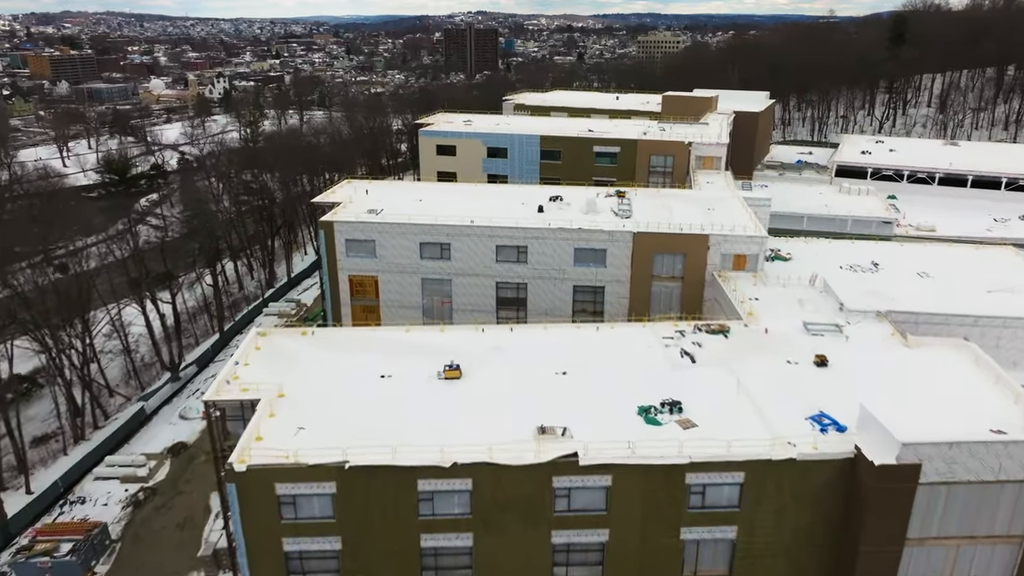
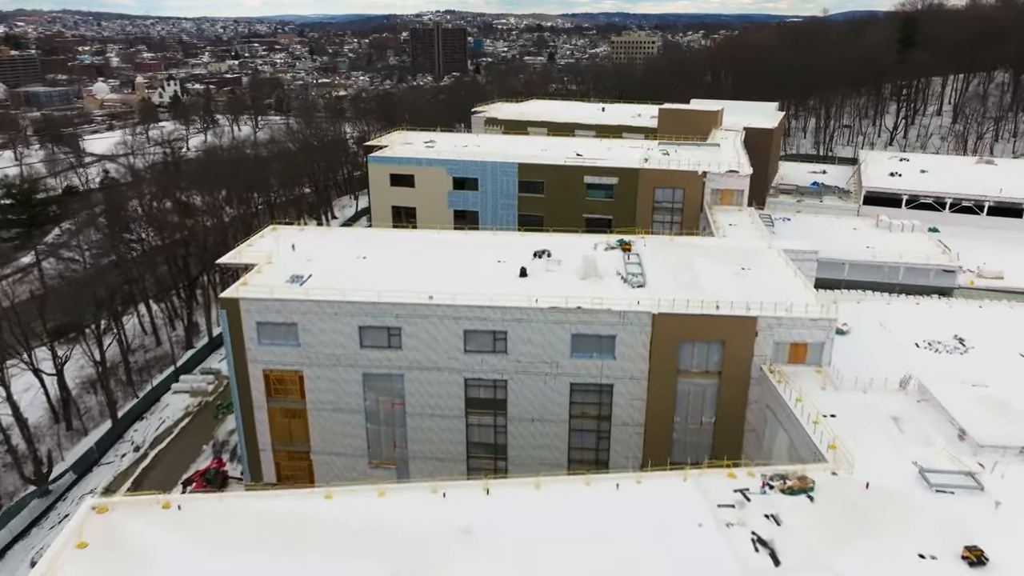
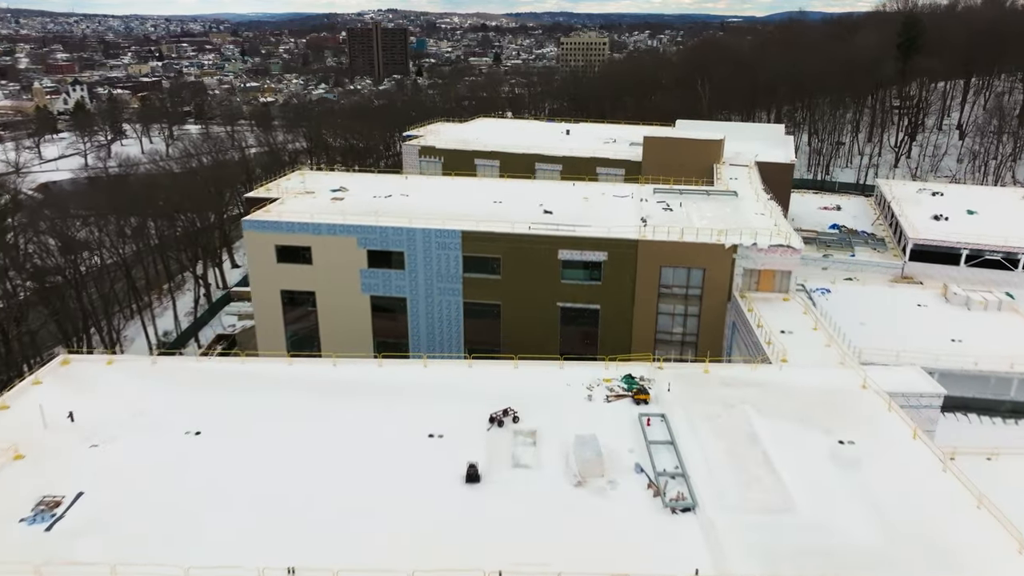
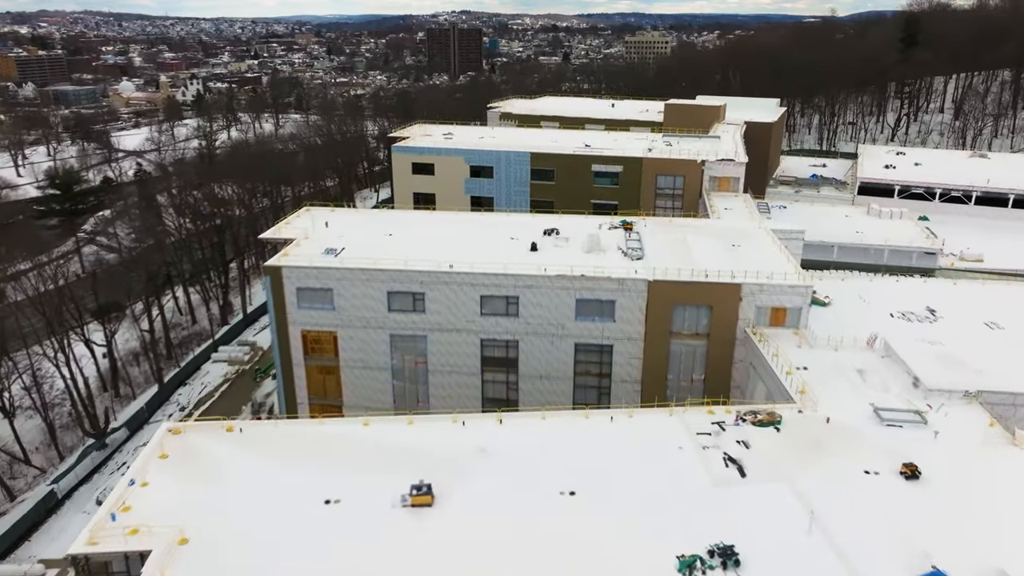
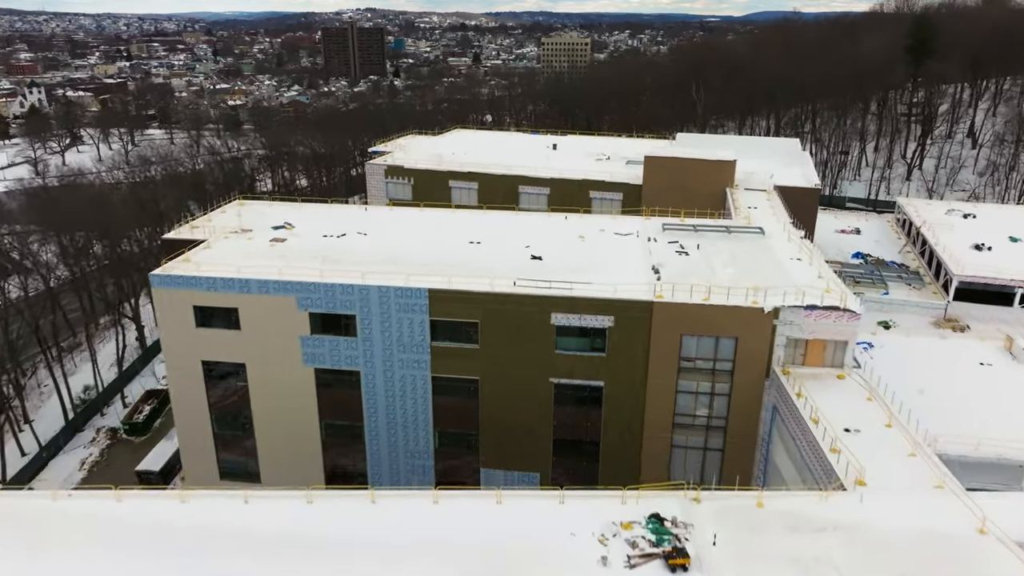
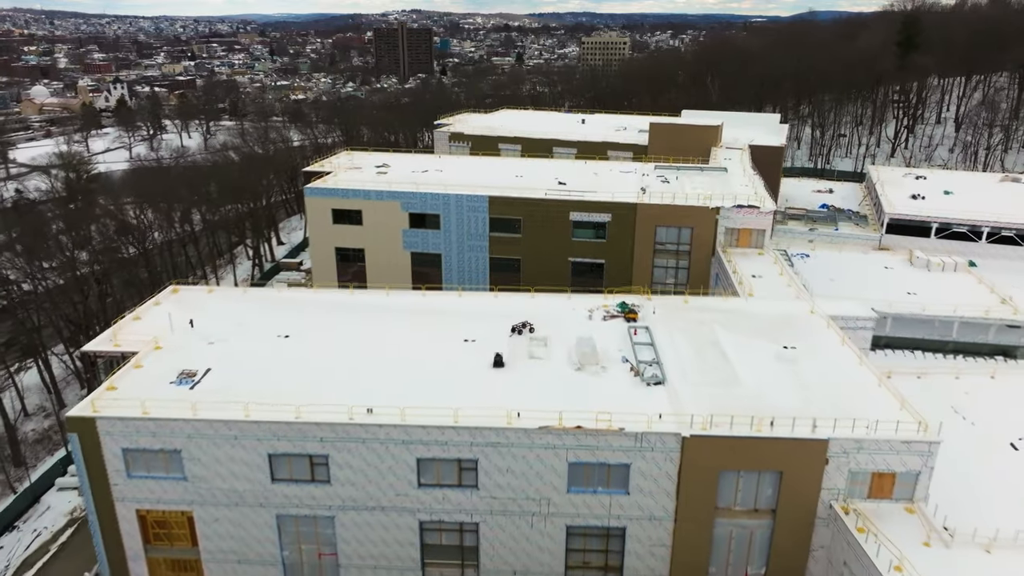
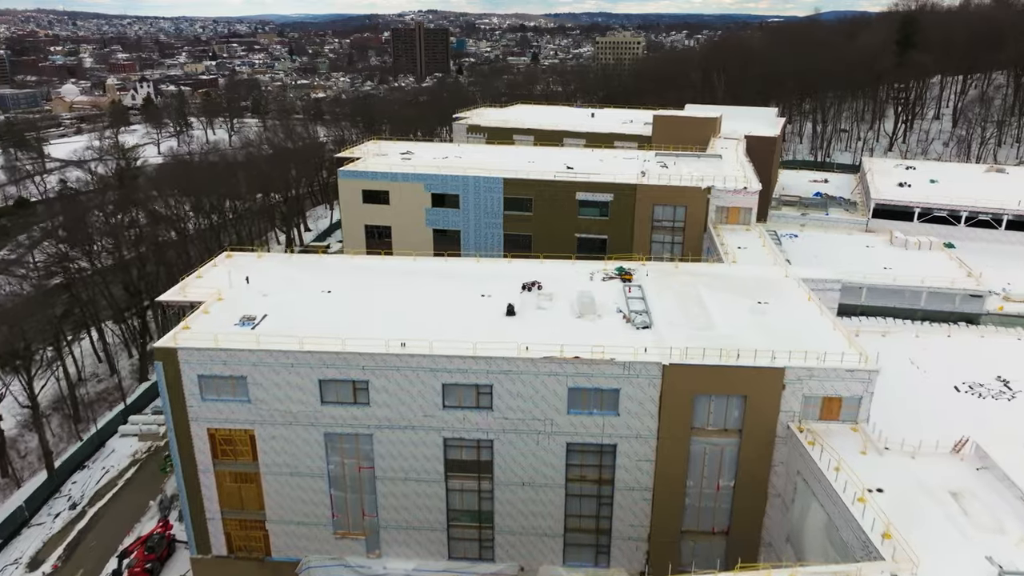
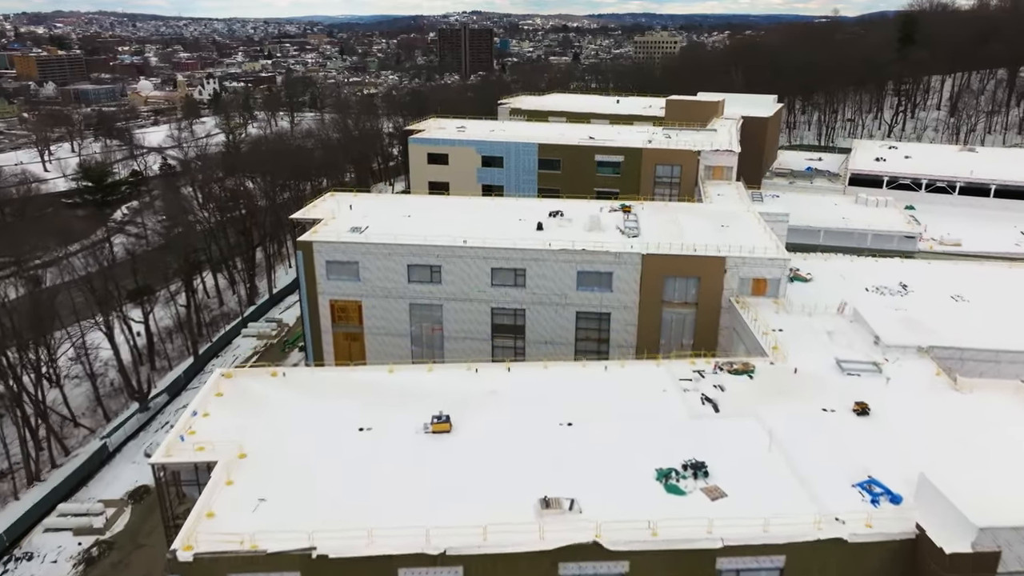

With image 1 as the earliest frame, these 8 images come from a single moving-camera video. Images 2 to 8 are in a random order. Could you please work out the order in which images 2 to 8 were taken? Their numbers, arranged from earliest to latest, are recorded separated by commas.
8, 4, 2, 7, 6, 3, 5
